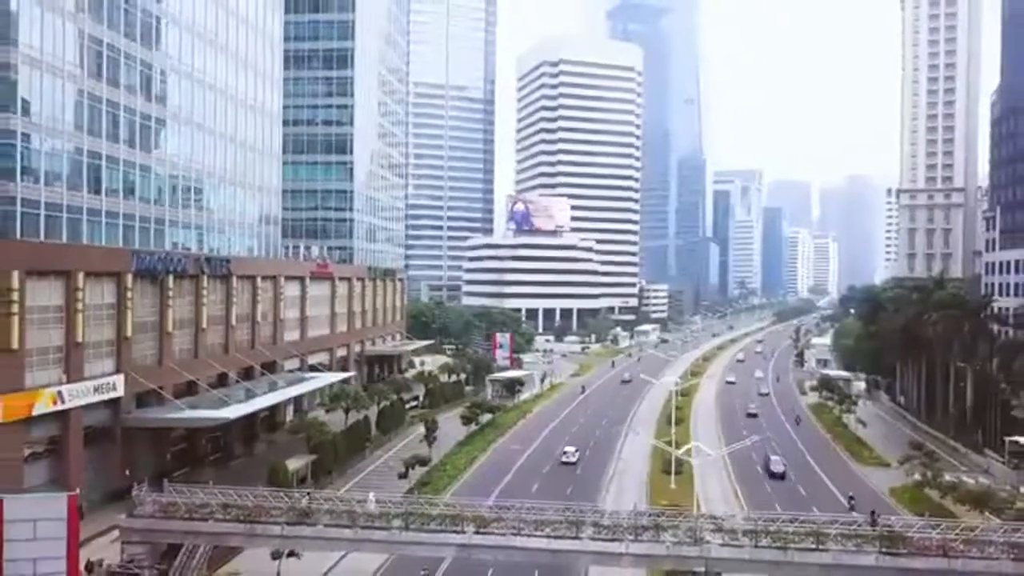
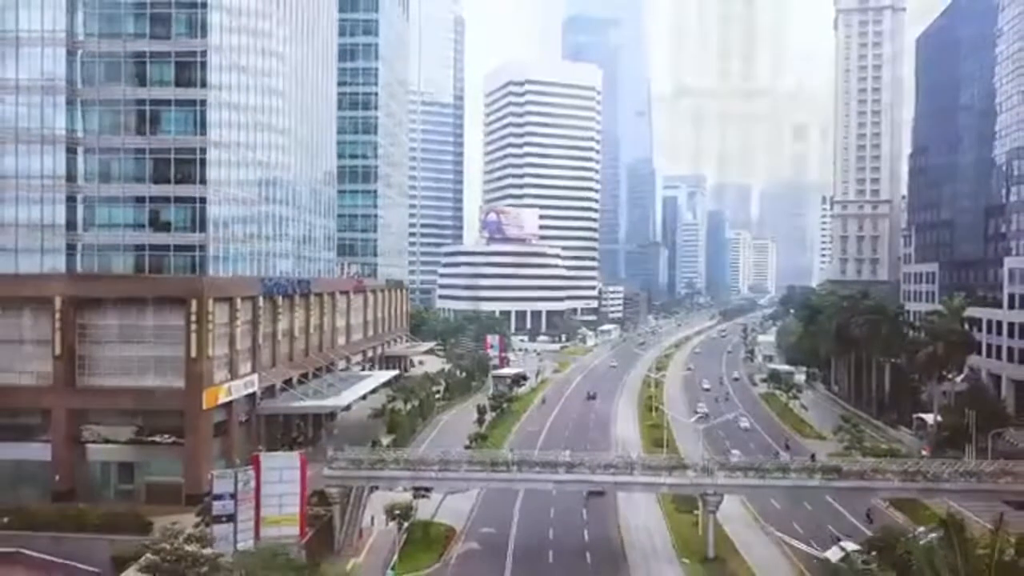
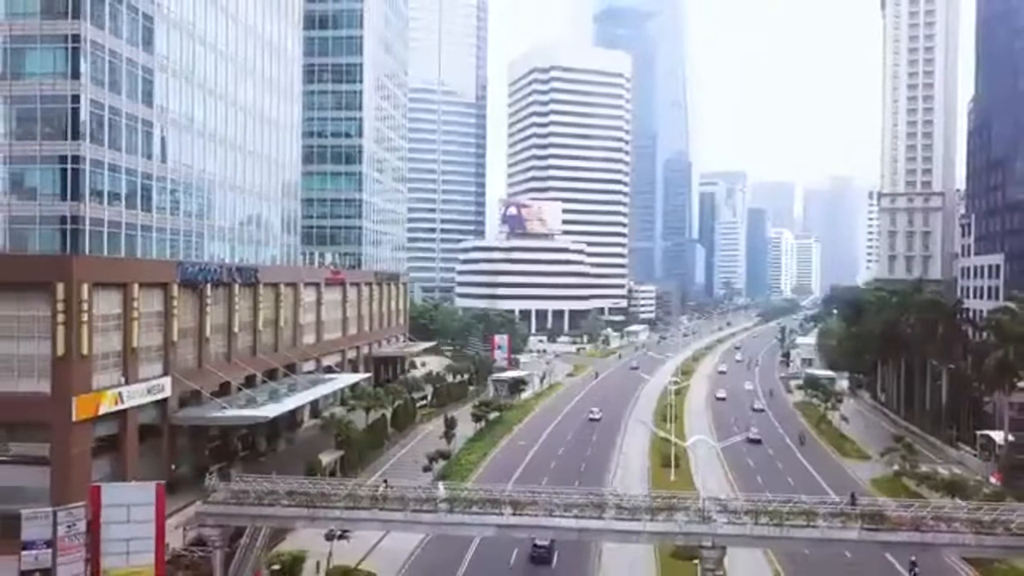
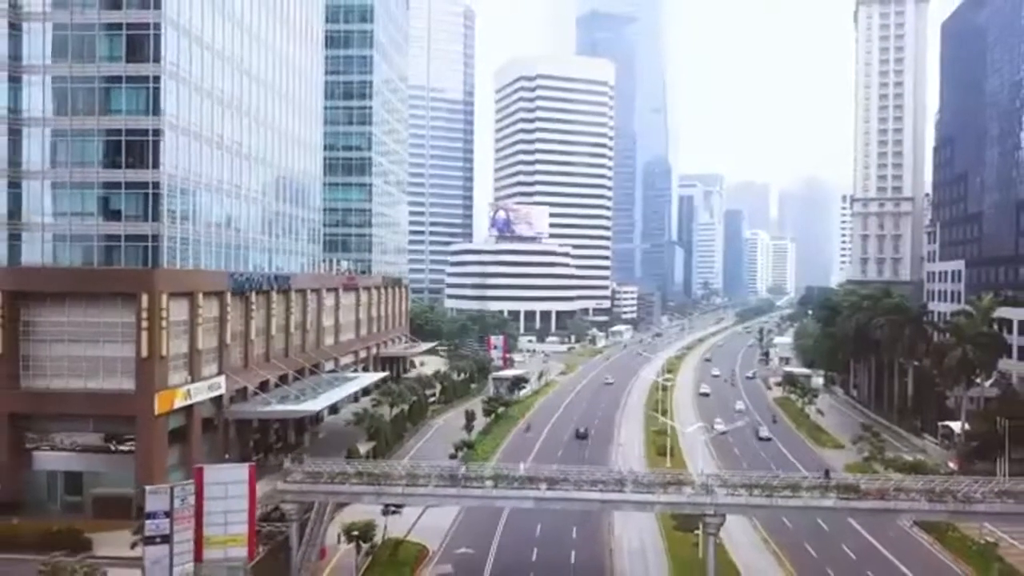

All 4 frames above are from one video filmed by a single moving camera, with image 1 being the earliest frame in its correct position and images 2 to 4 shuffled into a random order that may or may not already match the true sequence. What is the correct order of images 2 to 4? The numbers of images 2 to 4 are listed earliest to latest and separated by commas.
3, 4, 2
